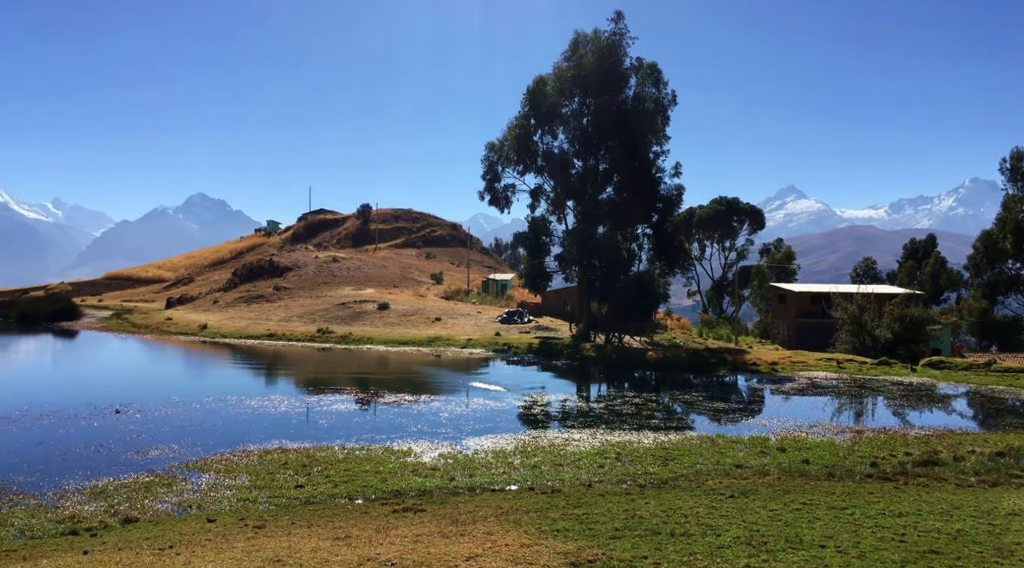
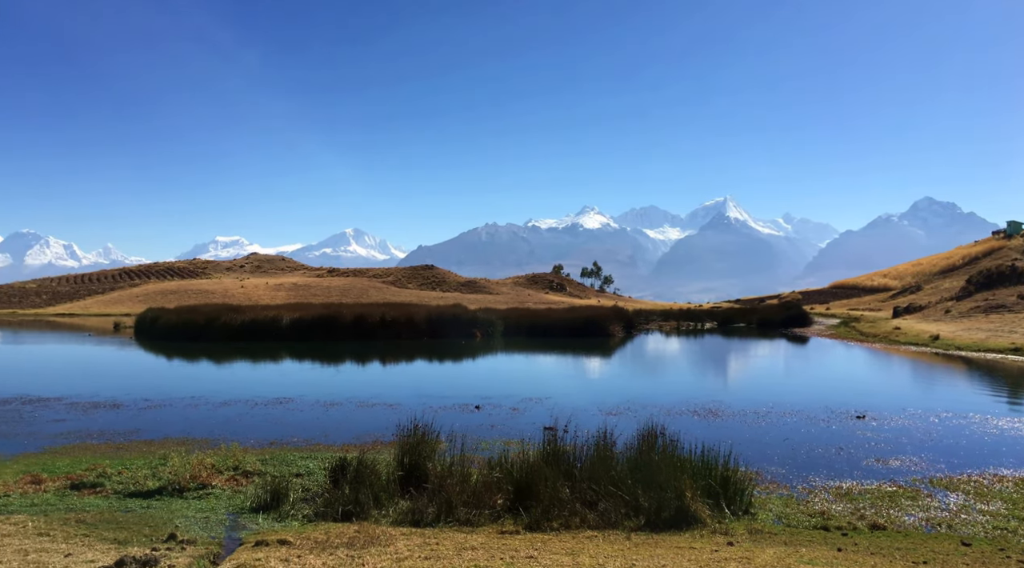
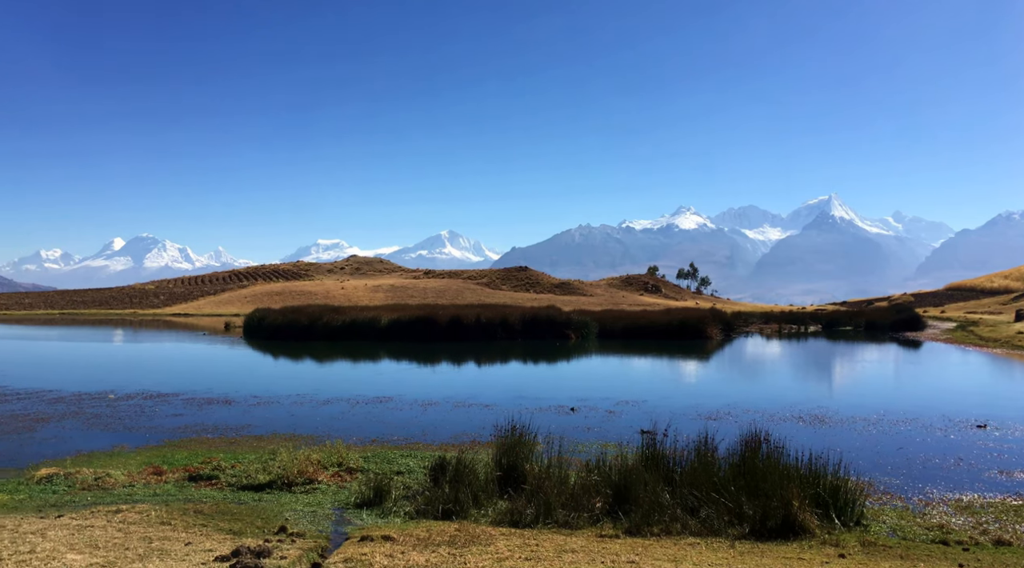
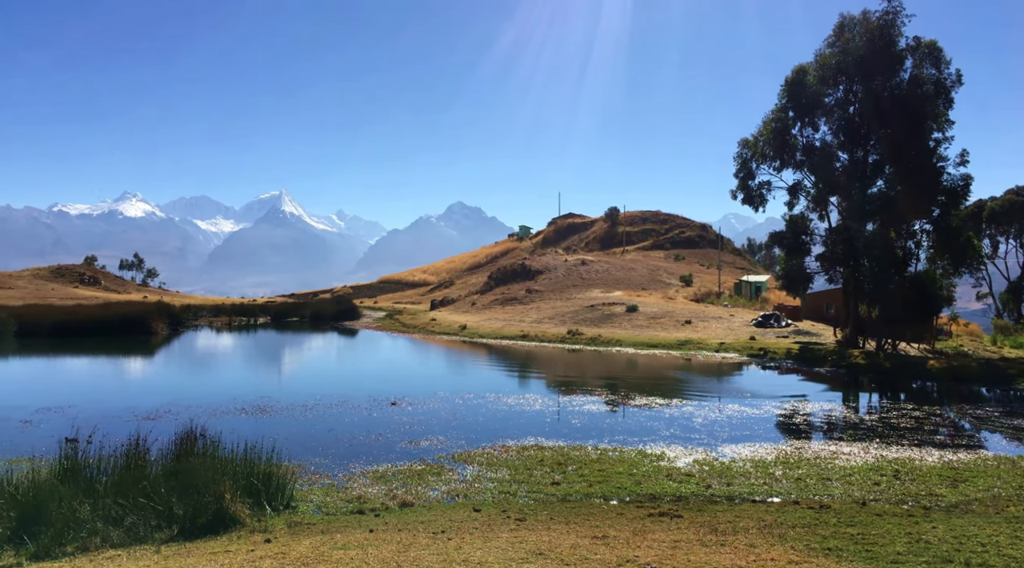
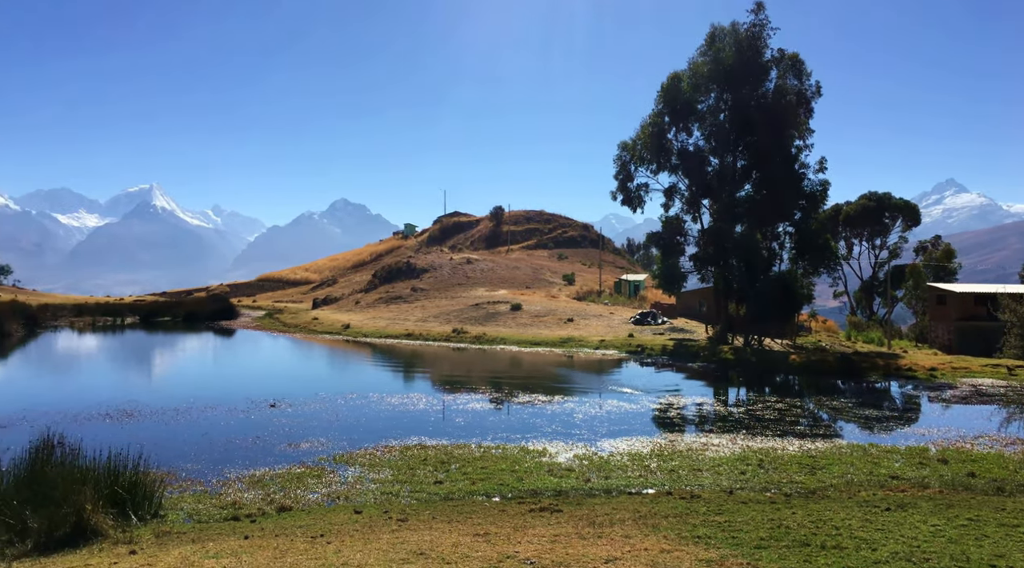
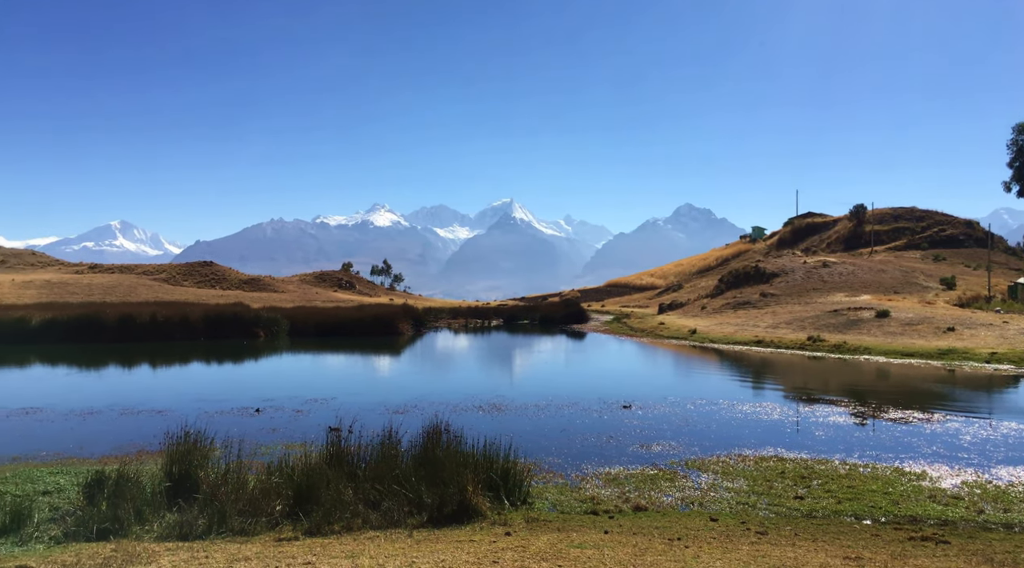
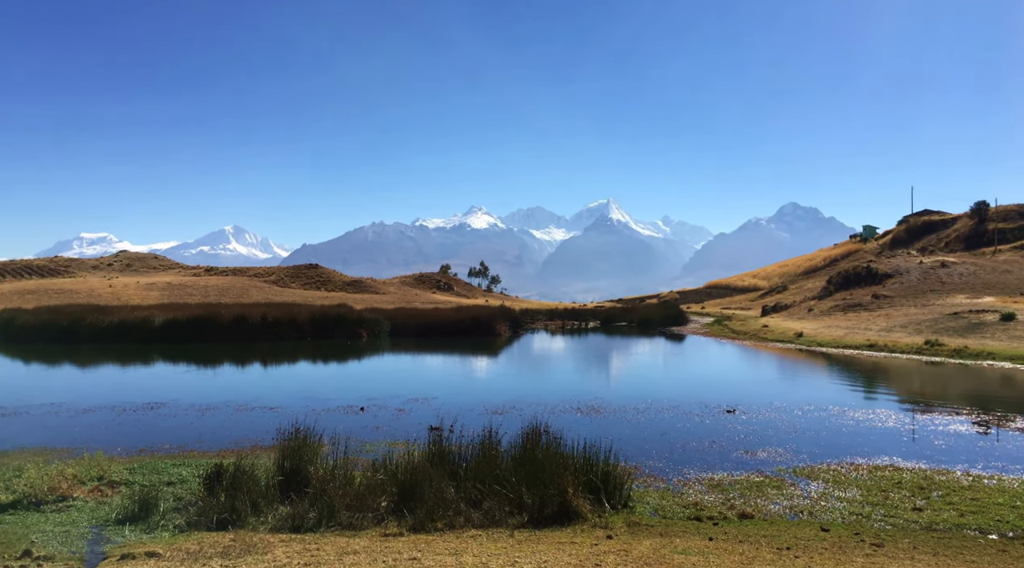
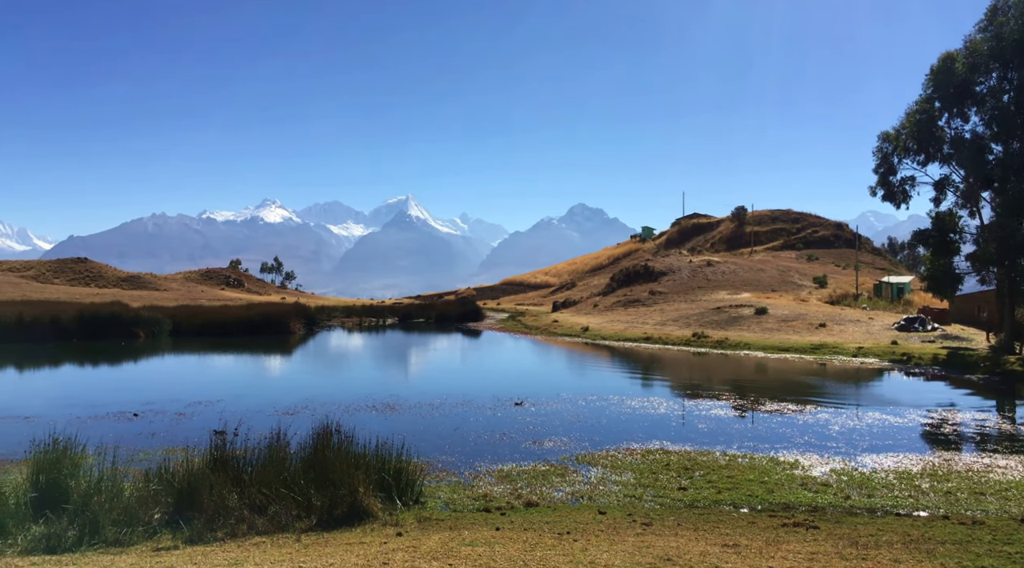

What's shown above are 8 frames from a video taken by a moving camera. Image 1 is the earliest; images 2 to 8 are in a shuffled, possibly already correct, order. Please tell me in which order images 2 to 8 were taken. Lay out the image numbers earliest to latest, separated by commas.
5, 4, 8, 6, 7, 2, 3
